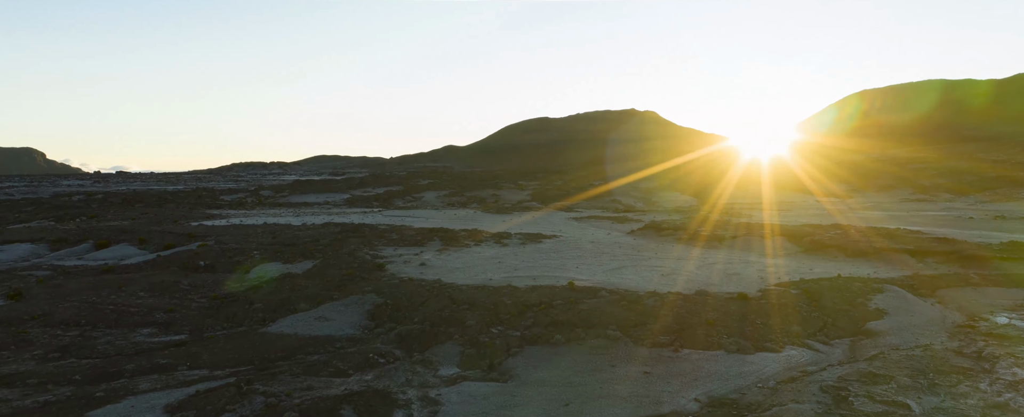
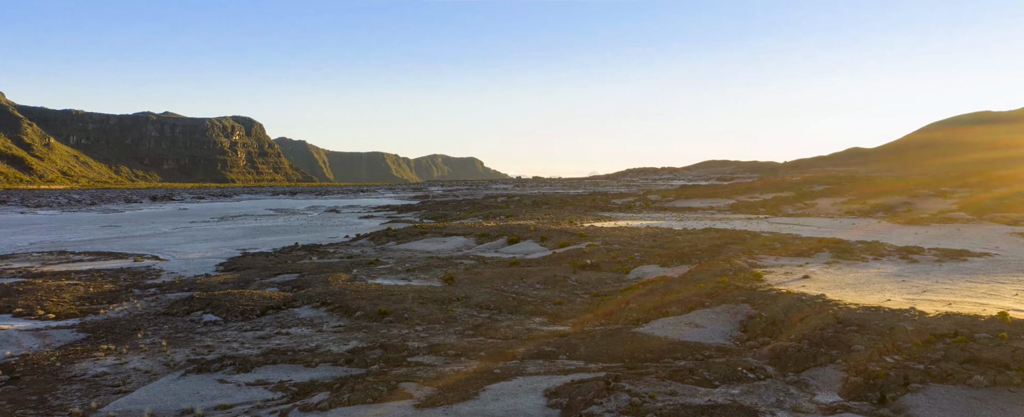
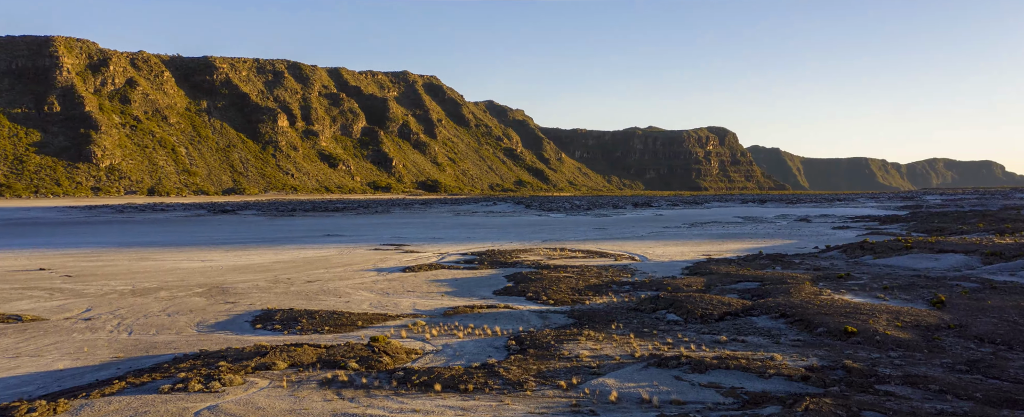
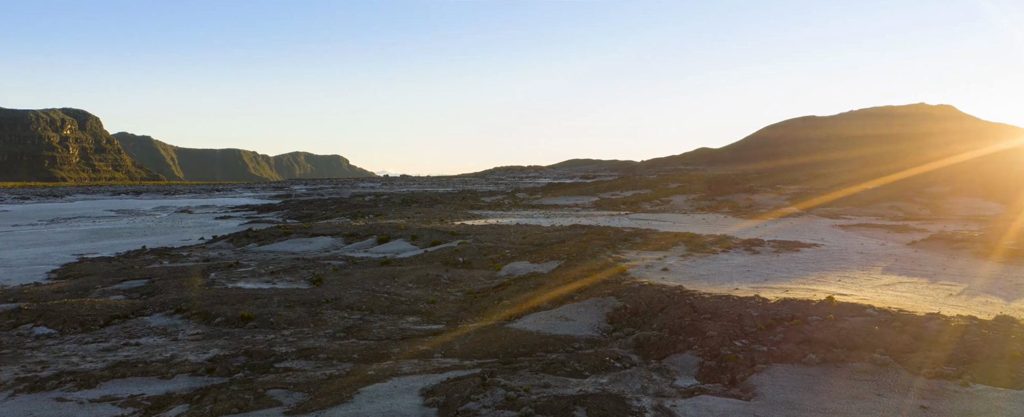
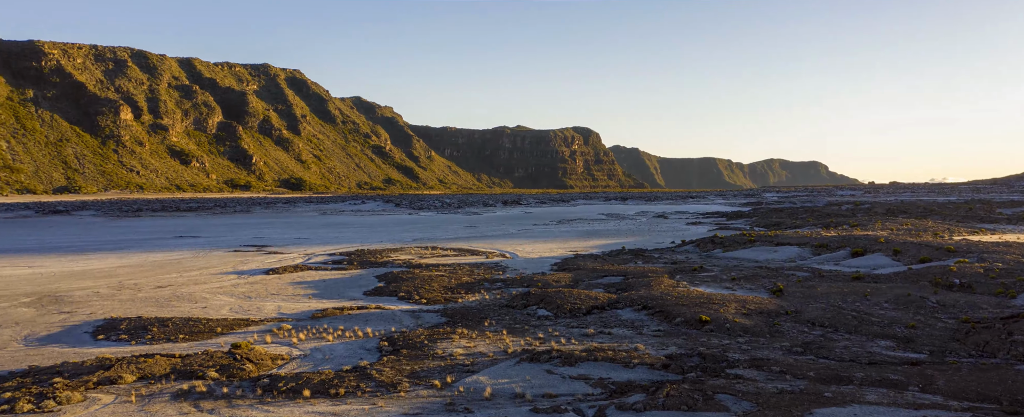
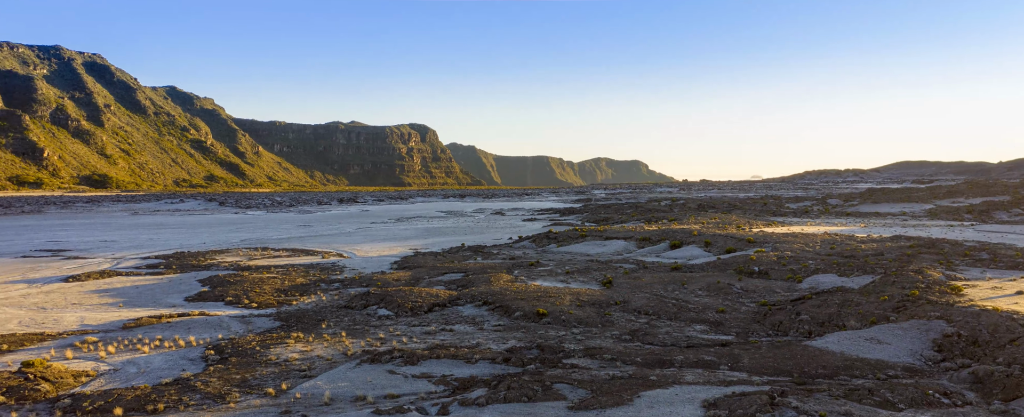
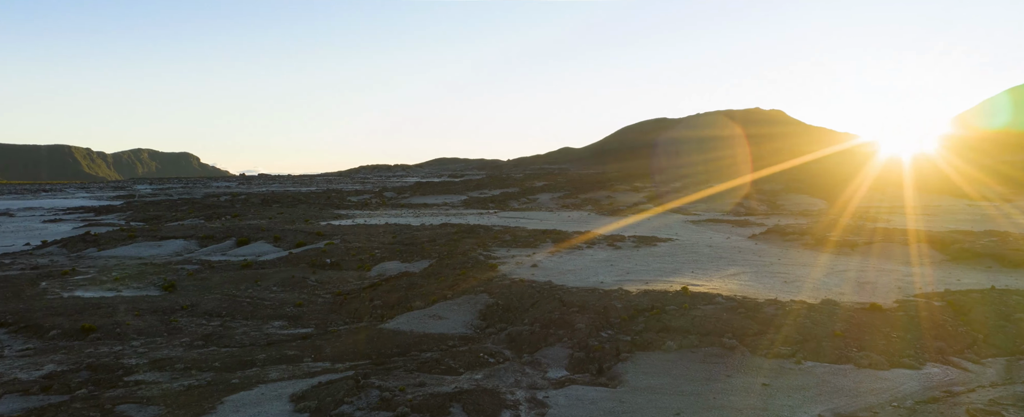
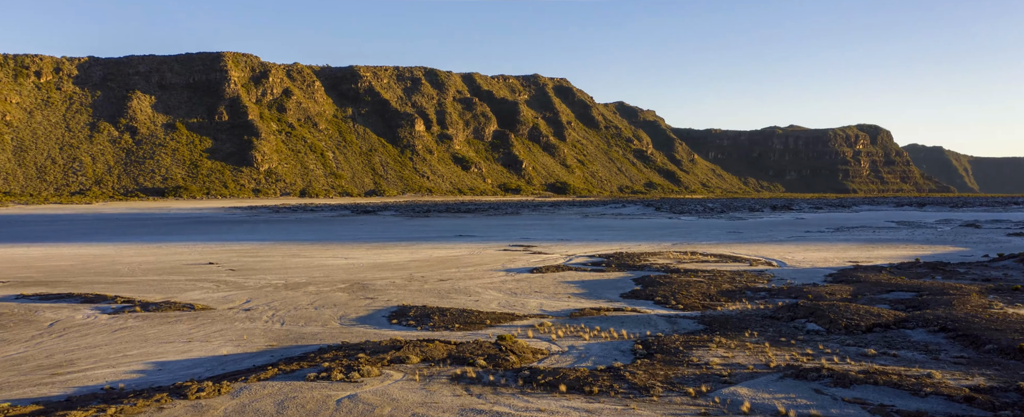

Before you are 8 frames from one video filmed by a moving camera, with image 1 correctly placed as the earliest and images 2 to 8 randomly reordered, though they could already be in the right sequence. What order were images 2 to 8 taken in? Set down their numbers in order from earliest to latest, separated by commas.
7, 4, 2, 6, 5, 3, 8
